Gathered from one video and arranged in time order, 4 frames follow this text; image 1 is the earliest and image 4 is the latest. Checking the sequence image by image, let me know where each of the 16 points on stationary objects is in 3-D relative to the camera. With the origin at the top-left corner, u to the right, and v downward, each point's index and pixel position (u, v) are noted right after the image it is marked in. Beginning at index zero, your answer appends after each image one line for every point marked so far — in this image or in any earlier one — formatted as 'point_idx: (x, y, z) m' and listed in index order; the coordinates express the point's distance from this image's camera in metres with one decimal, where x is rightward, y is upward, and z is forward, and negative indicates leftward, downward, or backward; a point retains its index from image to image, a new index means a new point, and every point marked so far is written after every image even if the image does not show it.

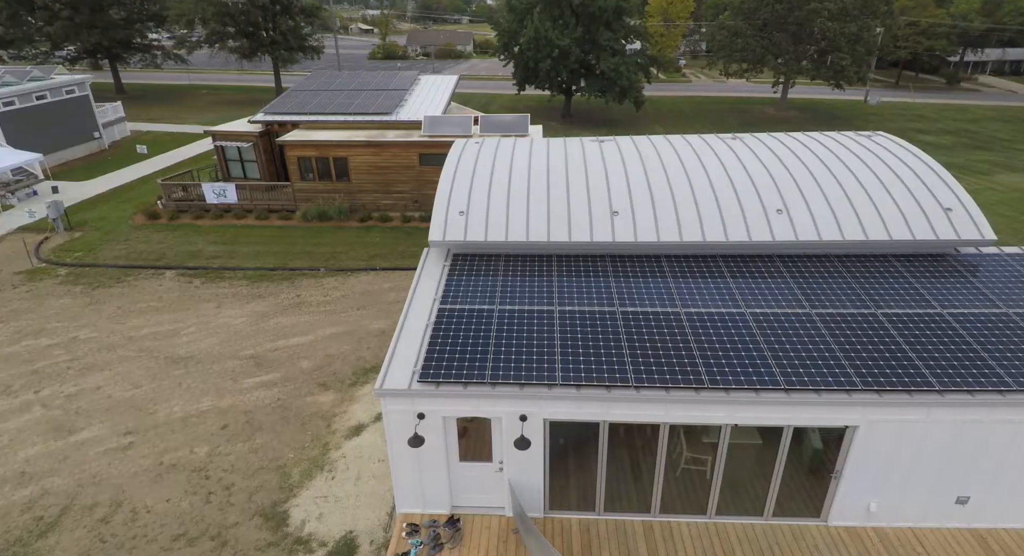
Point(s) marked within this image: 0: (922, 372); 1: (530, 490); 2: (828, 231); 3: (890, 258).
0: (+6.4, -1.5, +8.7) m
1: (+0.3, -3.7, +9.5) m
2: (+6.4, +1.0, +11.3) m
3: (+7.7, +0.4, +11.2) m
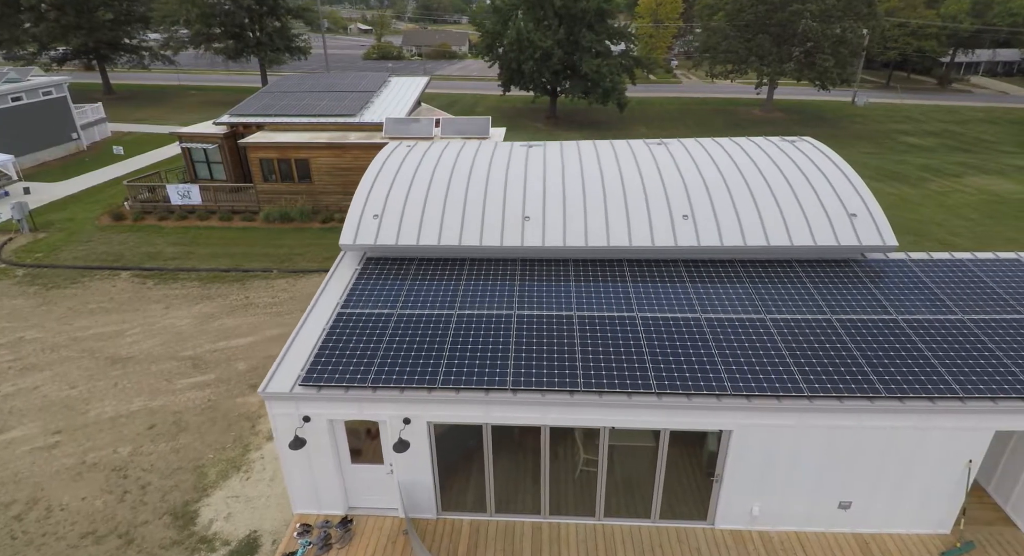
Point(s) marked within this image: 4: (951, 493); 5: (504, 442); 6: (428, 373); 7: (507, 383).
0: (+4.5, -1.6, +8.8) m
1: (-1.6, -3.8, +9.6) m
2: (+4.5, +0.9, +11.4) m
3: (+5.8, +0.3, +11.3) m
4: (+7.2, -3.5, +9.0) m
5: (0.0, -2.8, +9.3) m
6: (-1.4, -1.6, +8.9) m
7: (-0.1, -1.7, +8.7) m
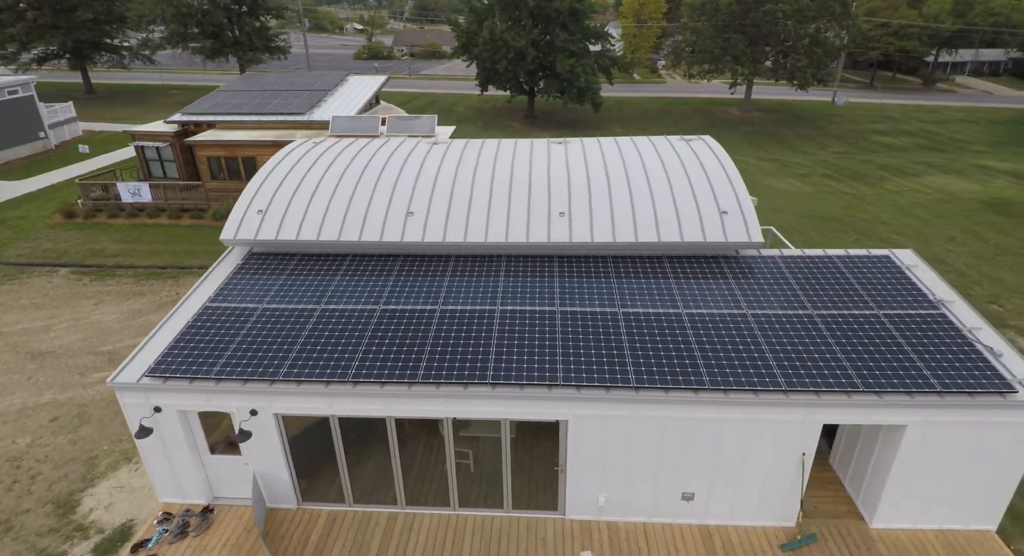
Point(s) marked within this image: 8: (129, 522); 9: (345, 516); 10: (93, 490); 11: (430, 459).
0: (+1.9, -1.5, +8.9) m
1: (-4.2, -3.6, +9.8) m
2: (+1.9, +0.9, +11.5) m
3: (+3.2, +0.4, +11.5) m
4: (+4.6, -3.5, +9.2) m
5: (-2.6, -2.7, +9.5) m
6: (-4.0, -1.5, +9.2) m
7: (-2.7, -1.6, +8.9) m
8: (-7.7, -4.9, +11.0) m
9: (-3.0, -4.3, +10.0) m
10: (-8.9, -4.5, +11.7) m
11: (-1.6, -3.2, +9.7) m
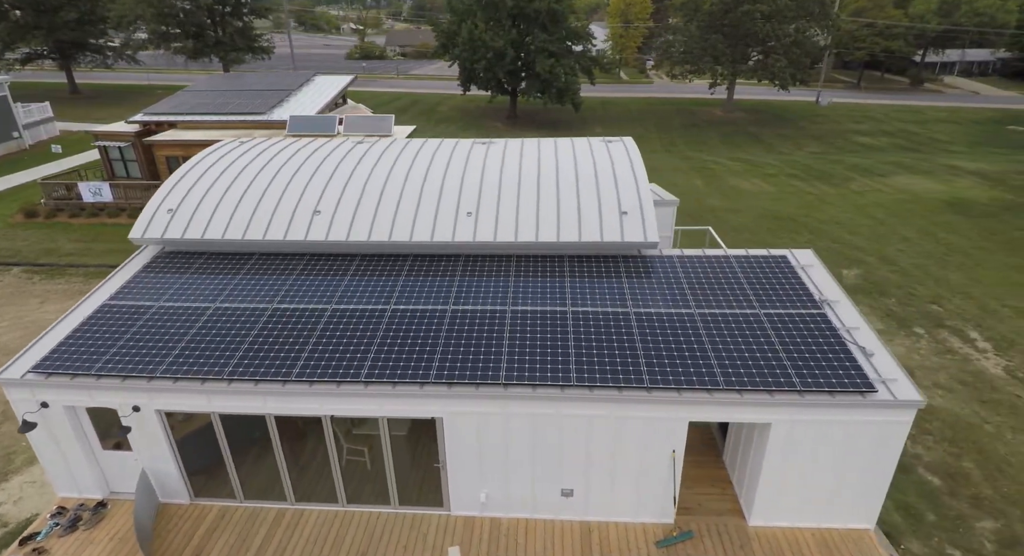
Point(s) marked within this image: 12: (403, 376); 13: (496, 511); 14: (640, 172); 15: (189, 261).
0: (-0.2, -1.5, +9.0) m
1: (-6.3, -3.6, +10.0) m
2: (-0.1, +1.0, +11.7) m
3: (+1.1, +0.4, +11.6) m
4: (+2.5, -3.5, +9.3) m
5: (-4.7, -2.7, +9.7) m
6: (-6.0, -1.4, +9.3) m
7: (-4.7, -1.6, +9.1) m
8: (-9.7, -4.9, +11.2) m
9: (-5.1, -4.3, +10.1) m
10: (-11.0, -4.5, +11.9) m
11: (-3.7, -3.1, +9.8) m
12: (-1.8, -1.6, +8.9) m
13: (-0.3, -4.2, +9.8) m
14: (+3.0, +2.5, +12.7) m
15: (-7.0, +0.4, +11.9) m
